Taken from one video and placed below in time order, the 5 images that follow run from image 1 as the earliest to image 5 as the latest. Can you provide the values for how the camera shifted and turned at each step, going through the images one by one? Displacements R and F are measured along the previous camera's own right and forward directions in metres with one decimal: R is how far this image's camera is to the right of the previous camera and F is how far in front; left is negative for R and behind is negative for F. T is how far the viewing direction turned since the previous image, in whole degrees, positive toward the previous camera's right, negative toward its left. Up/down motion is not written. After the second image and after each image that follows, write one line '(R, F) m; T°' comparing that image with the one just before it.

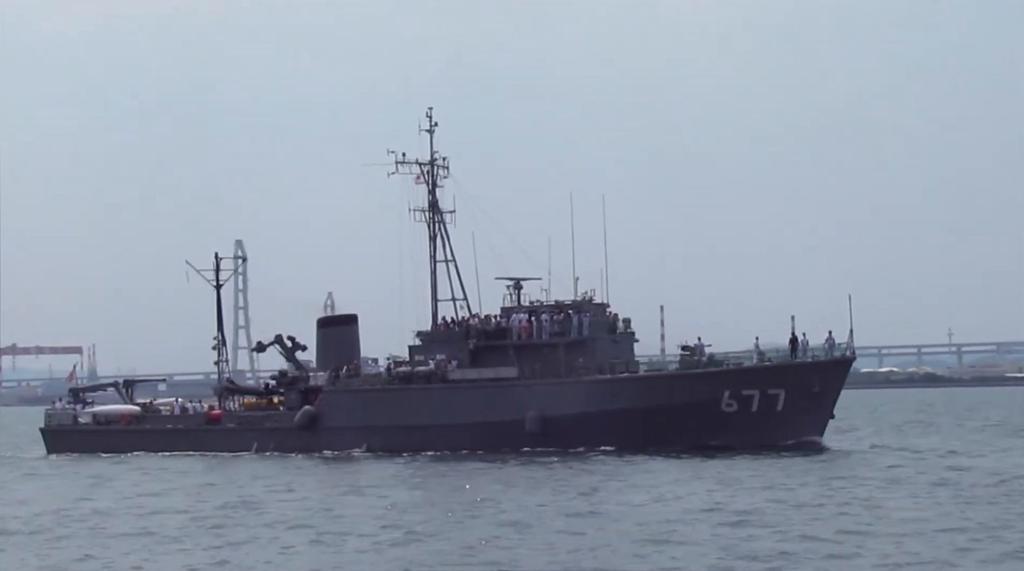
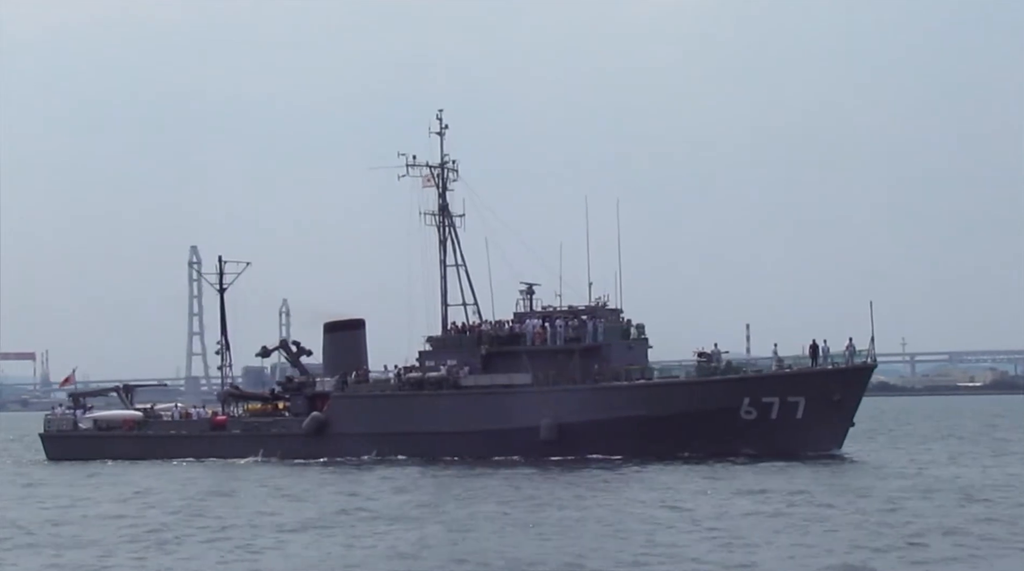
(-0.2, +1.7) m; 0°
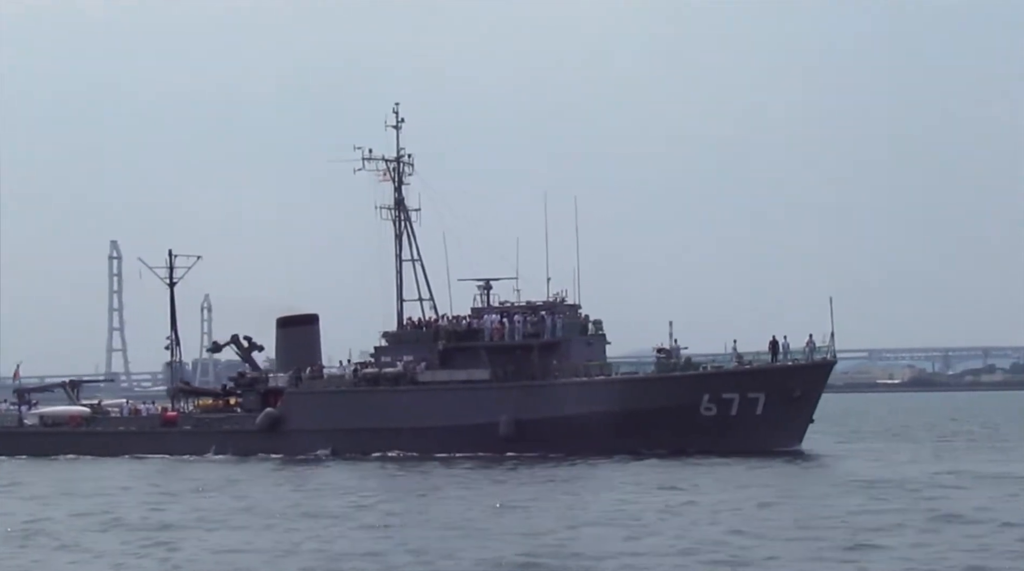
(0.0, +0.9) m; +1°
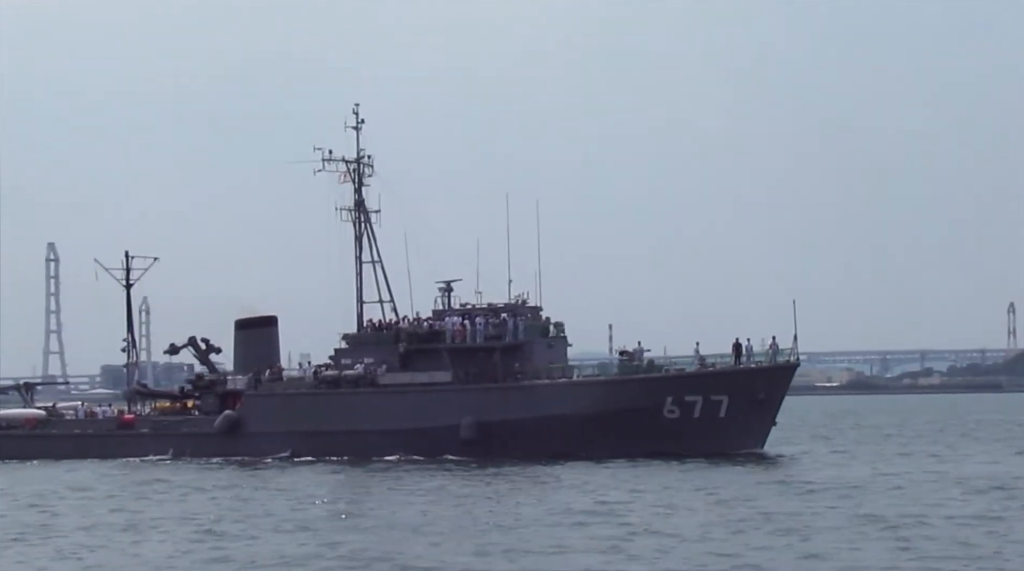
(-0.1, +0.5) m; +1°
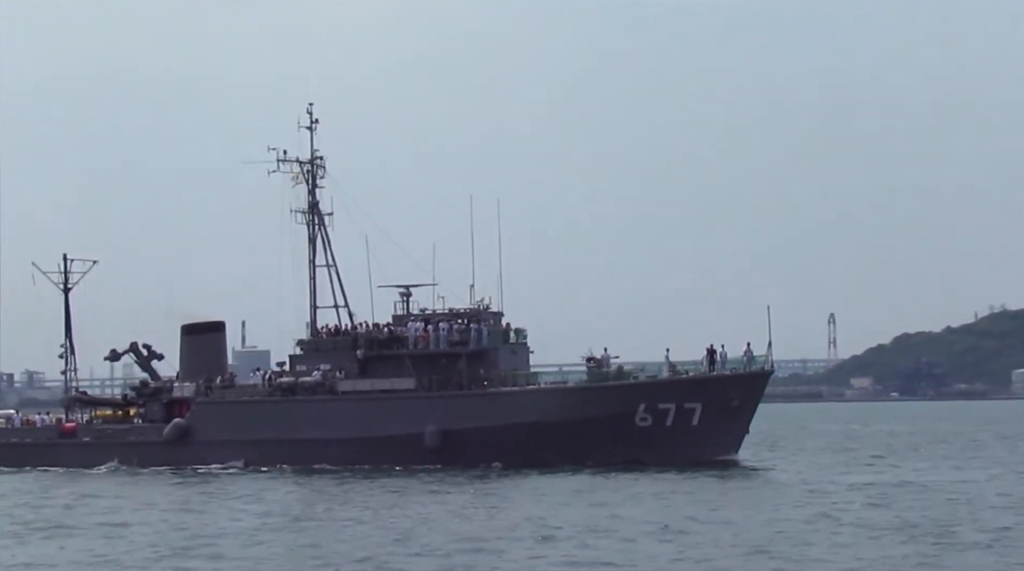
(-0.3, +2.7) m; +1°
